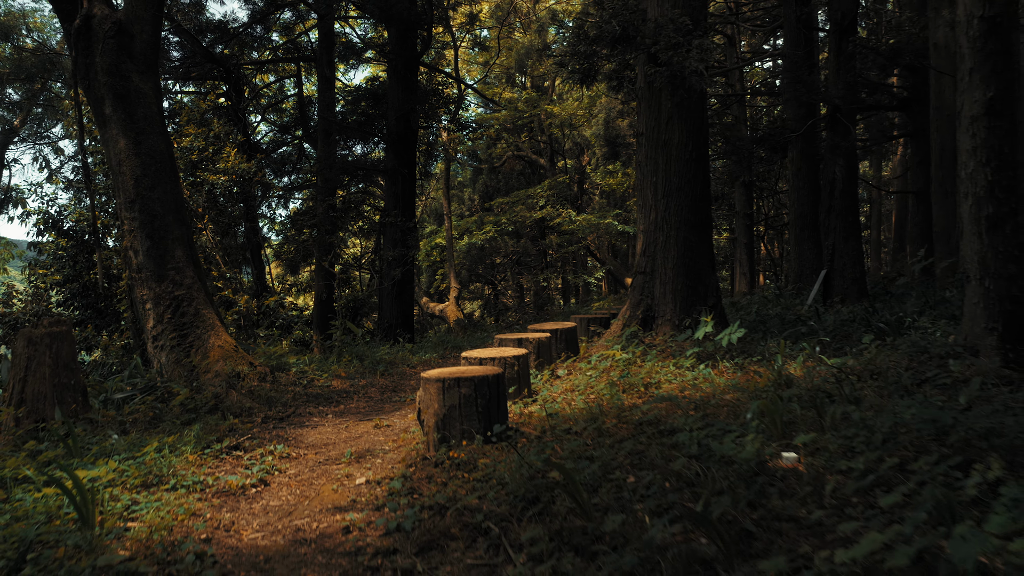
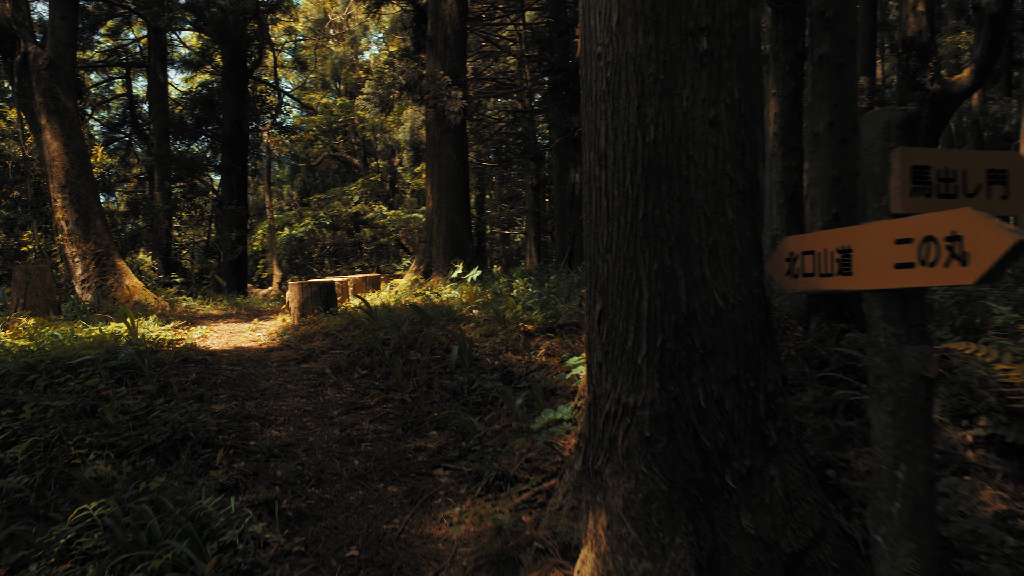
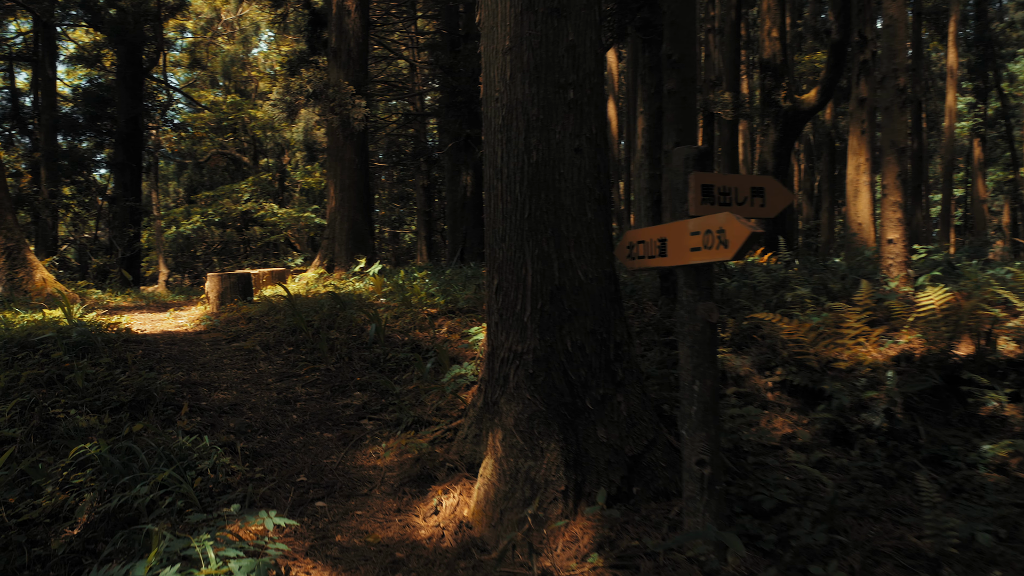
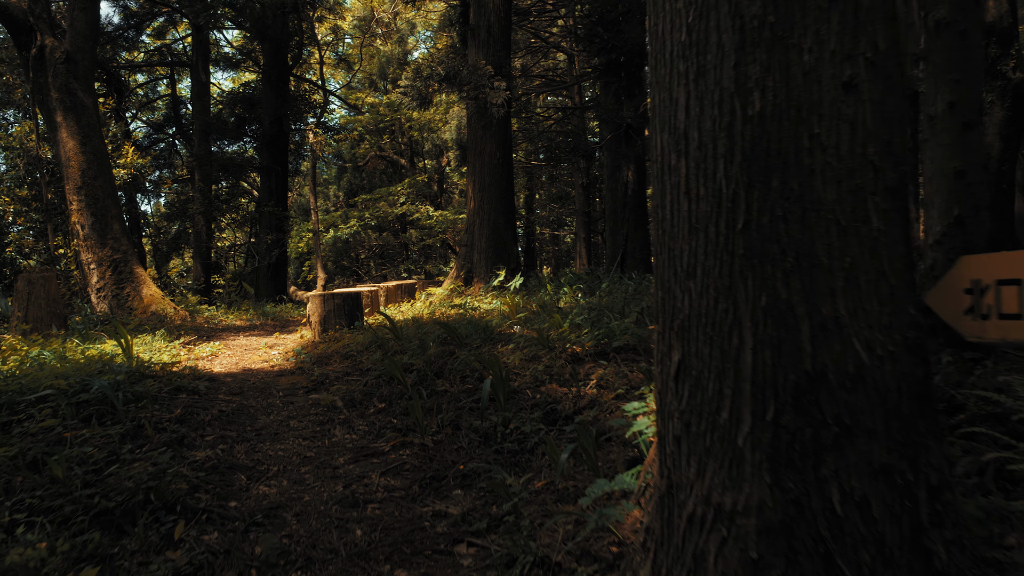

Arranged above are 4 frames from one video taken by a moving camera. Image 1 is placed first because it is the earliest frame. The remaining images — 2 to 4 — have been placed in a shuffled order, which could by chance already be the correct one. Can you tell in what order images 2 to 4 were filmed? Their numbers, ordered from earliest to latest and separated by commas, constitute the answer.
4, 2, 3
